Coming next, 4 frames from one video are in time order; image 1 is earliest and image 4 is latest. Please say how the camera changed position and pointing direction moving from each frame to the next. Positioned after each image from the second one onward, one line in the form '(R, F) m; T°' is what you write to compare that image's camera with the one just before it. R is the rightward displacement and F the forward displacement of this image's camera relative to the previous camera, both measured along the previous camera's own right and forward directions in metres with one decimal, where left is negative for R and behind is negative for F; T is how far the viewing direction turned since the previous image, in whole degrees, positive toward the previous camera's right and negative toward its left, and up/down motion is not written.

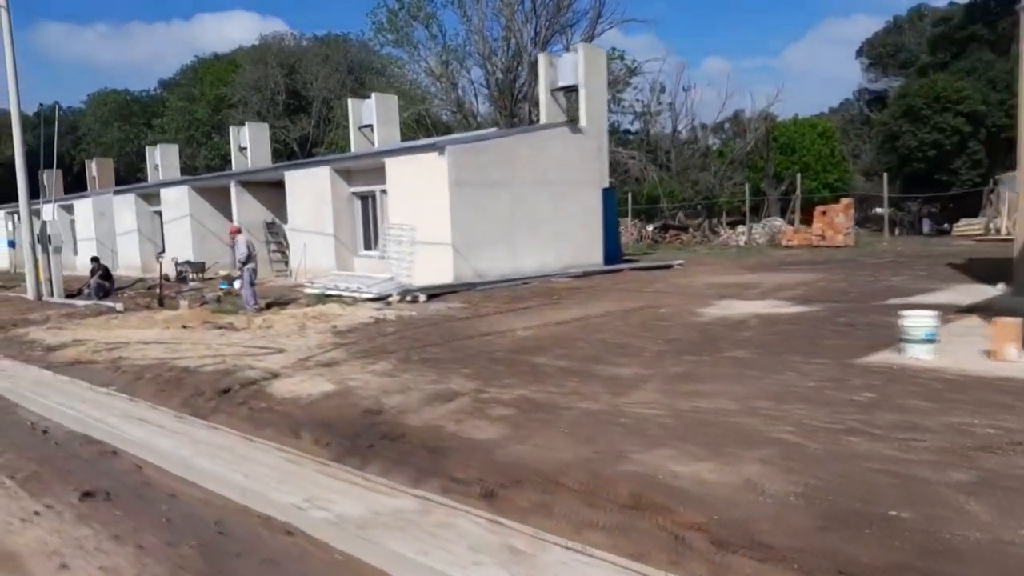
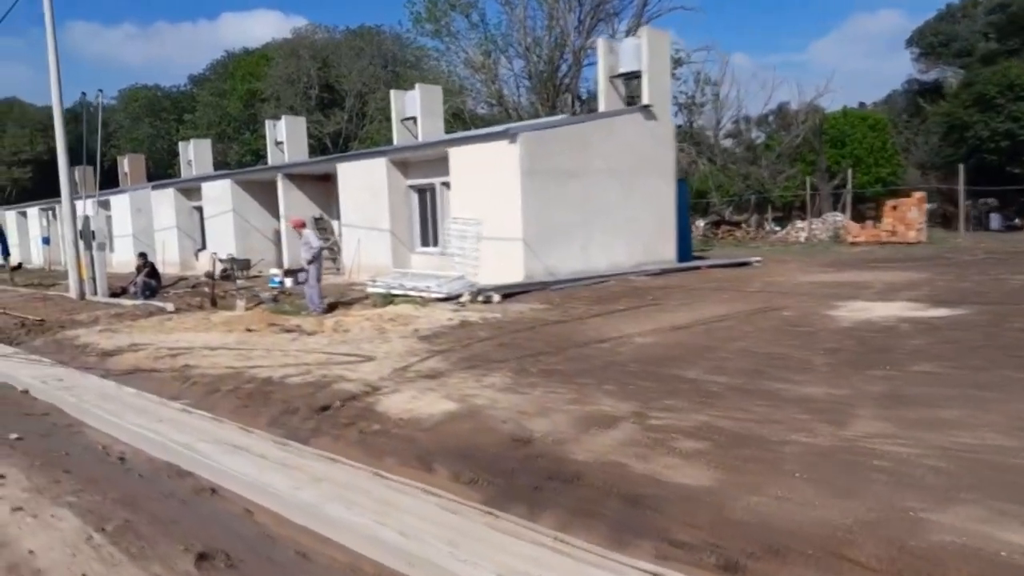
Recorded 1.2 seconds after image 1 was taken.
(-1.3, +1.4) m; -1°
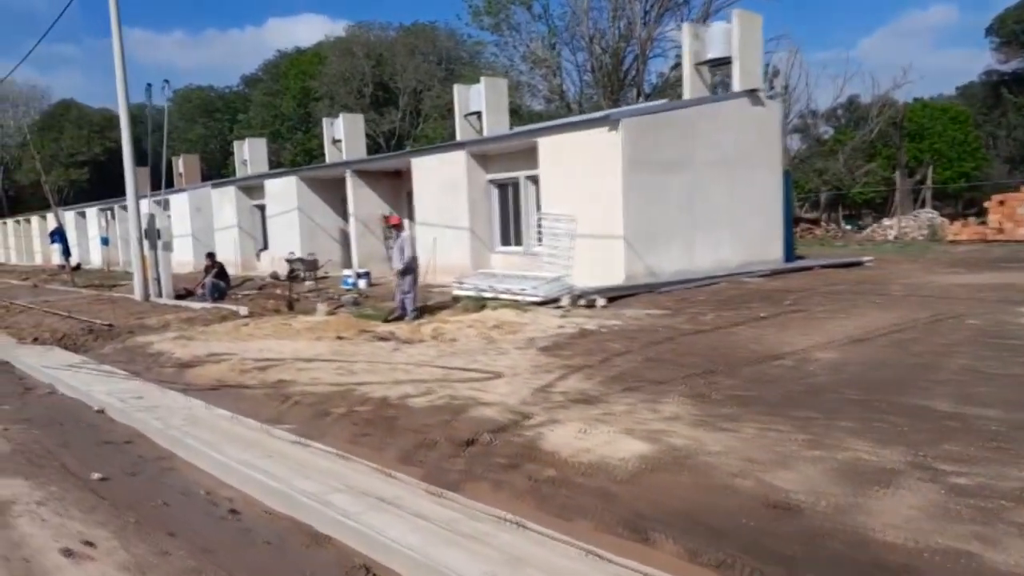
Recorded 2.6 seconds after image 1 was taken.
(-1.2, +1.6) m; -3°
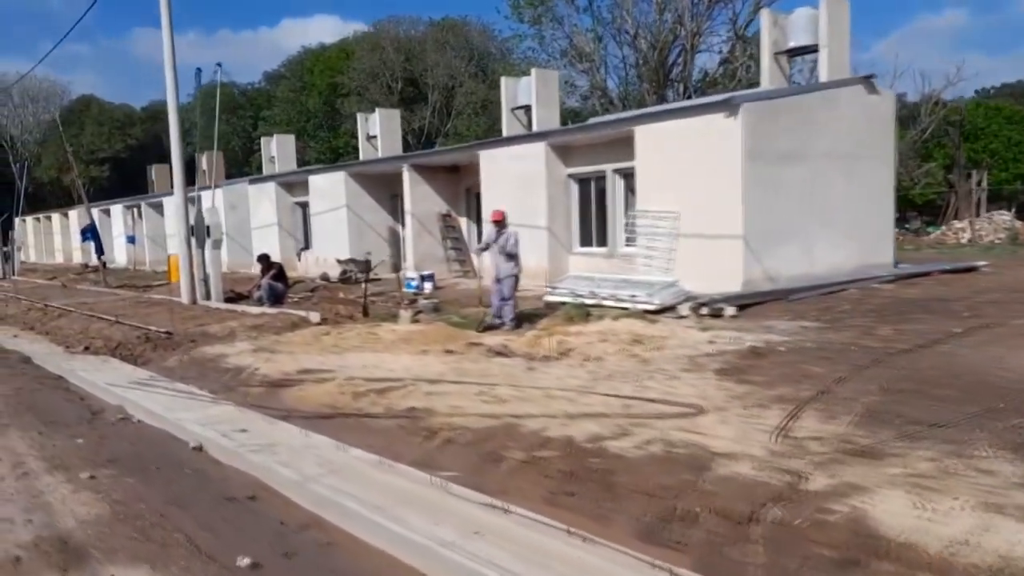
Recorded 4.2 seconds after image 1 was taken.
(-1.7, +1.8) m; -1°
